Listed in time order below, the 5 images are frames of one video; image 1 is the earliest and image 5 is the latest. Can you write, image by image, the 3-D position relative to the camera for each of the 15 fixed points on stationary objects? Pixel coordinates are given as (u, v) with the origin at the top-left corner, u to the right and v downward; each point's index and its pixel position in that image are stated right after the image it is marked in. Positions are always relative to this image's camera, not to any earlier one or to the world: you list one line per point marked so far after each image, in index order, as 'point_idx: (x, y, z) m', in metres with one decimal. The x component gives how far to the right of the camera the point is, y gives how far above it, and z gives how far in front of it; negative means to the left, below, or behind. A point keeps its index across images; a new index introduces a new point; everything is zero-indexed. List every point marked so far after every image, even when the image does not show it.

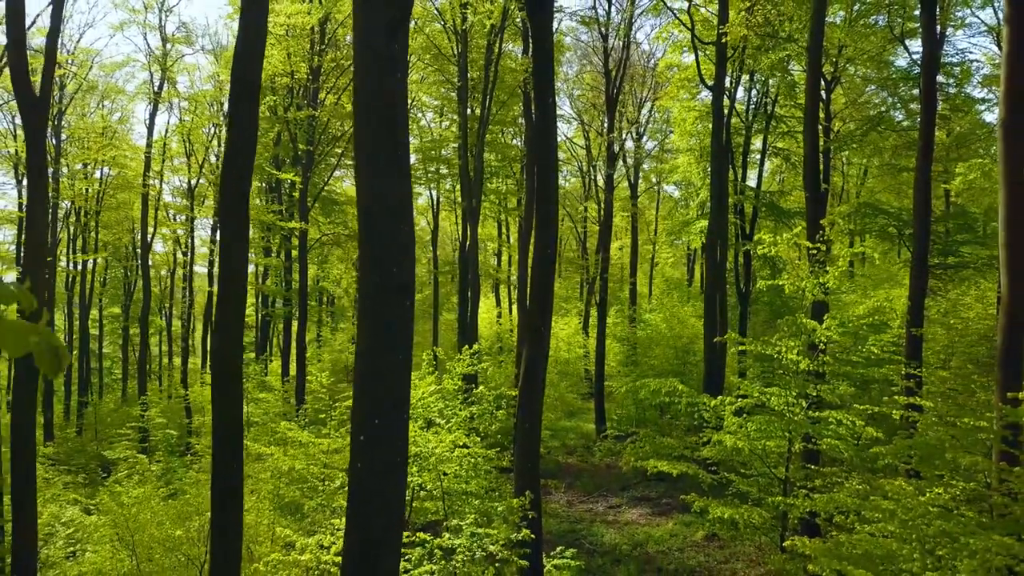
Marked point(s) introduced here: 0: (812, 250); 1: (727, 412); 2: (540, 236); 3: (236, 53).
0: (+4.6, +0.6, +9.5) m
1: (+2.7, -1.6, +7.8) m
2: (+0.3, +0.6, +6.5) m
3: (-2.2, +1.9, +4.8) m
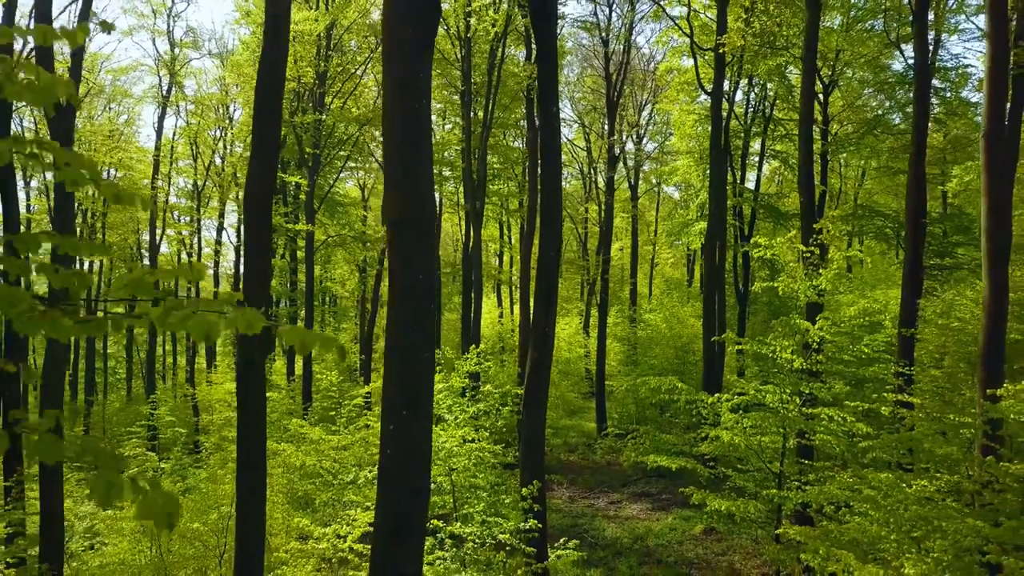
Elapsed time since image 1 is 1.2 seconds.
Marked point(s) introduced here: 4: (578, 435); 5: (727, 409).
0: (+4.7, +0.5, +9.8) m
1: (+2.8, -1.6, +8.1) m
2: (+0.4, +0.5, +6.8) m
3: (-2.1, +1.9, +5.1) m
4: (+1.9, -4.1, +17.2) m
5: (+2.9, -1.6, +8.2) m
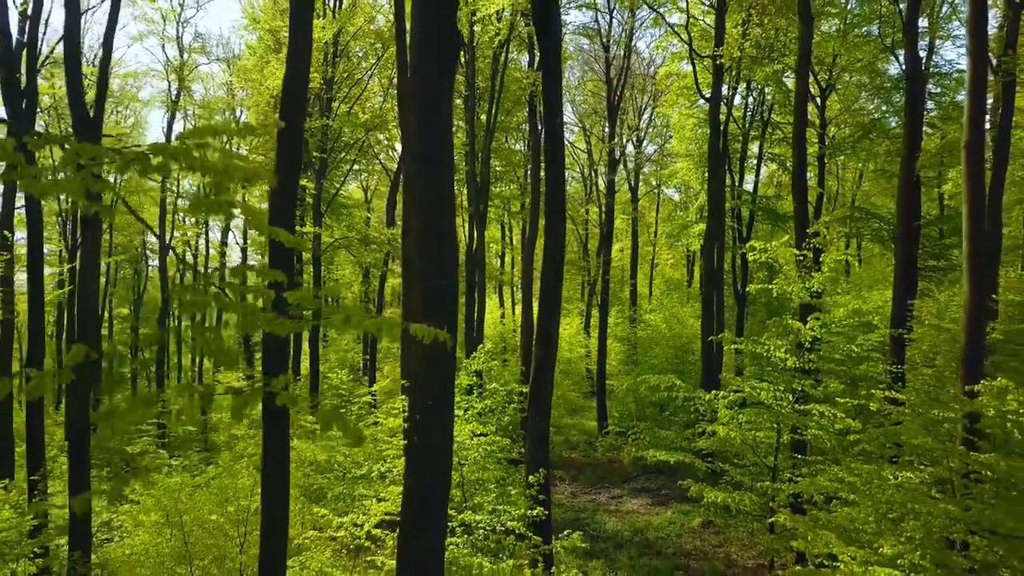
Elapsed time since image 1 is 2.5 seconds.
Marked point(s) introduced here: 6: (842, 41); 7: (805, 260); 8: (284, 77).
0: (+4.8, +0.5, +10.1) m
1: (+2.9, -1.6, +8.4) m
2: (+0.5, +0.5, +7.1) m
3: (-2.0, +1.8, +5.5) m
4: (+1.9, -4.1, +17.5) m
5: (+3.0, -1.6, +8.5) m
6: (+9.0, +6.7, +16.6) m
7: (+4.8, +0.5, +10.1) m
8: (-2.1, +1.9, +5.5) m
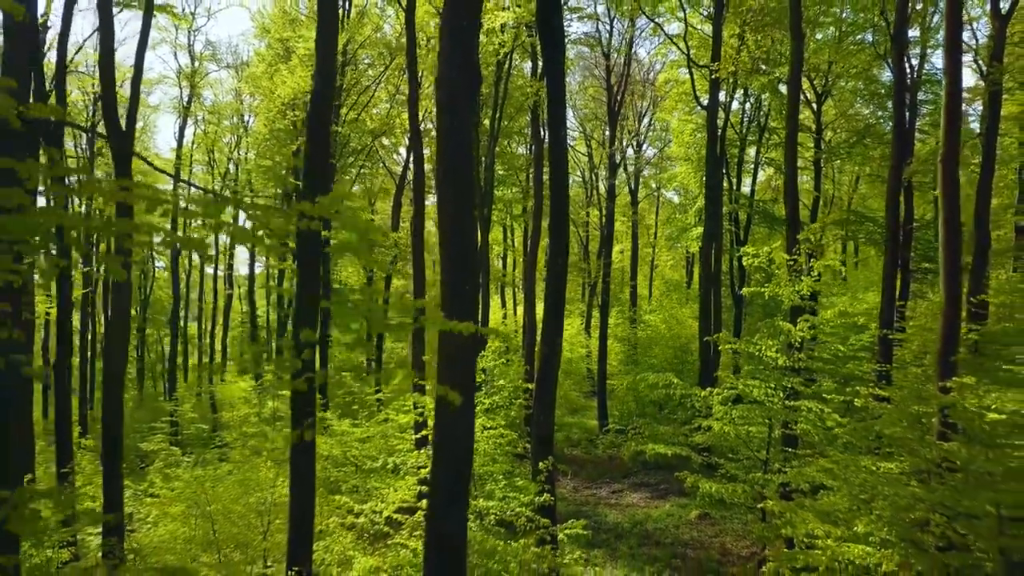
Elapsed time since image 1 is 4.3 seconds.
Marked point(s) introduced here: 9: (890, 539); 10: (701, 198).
0: (+4.9, +0.5, +10.6) m
1: (+3.0, -1.7, +8.9) m
2: (+0.5, +0.5, +7.6) m
3: (-1.9, +1.8, +5.9) m
4: (+2.0, -4.2, +18.0) m
5: (+3.0, -1.7, +9.0) m
6: (+9.1, +6.7, +17.1) m
7: (+4.9, +0.4, +10.5) m
8: (-2.0, +1.9, +6.0) m
9: (+3.1, -2.1, +5.1) m
10: (+6.1, +2.9, +19.7) m
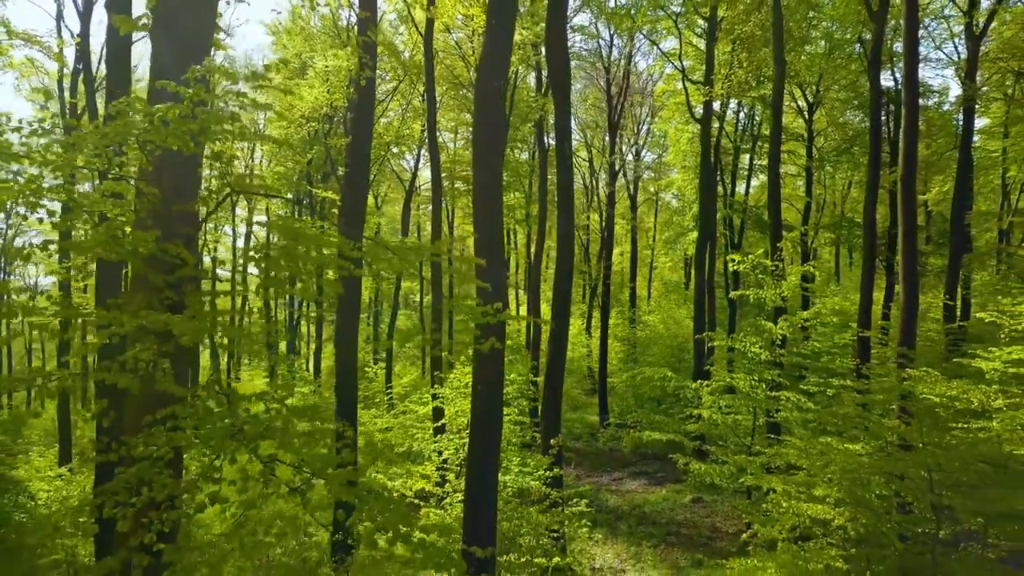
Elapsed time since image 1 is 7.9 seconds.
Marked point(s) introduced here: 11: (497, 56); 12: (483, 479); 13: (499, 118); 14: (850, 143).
0: (+5.0, +0.4, +11.5) m
1: (+3.1, -1.7, +9.8) m
2: (+0.7, +0.4, +8.5) m
3: (-1.8, +1.8, +6.9) m
4: (+2.2, -4.2, +18.9) m
5: (+3.2, -1.7, +9.9) m
6: (+9.2, +6.6, +18.0) m
7: (+5.1, +0.4, +11.5) m
8: (-1.8, +1.8, +6.9) m
9: (+3.3, -2.1, +6.0) m
10: (+6.2, +2.8, +20.7) m
11: (-0.1, +2.0, +5.3) m
12: (-0.3, -1.6, +5.2) m
13: (-0.1, +1.4, +5.4) m
14: (+10.6, +4.6, +19.3) m
